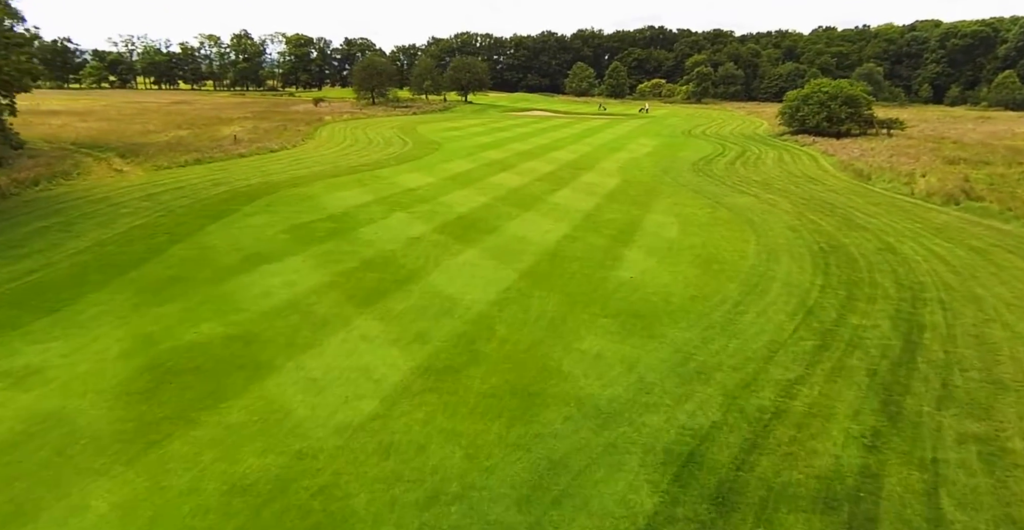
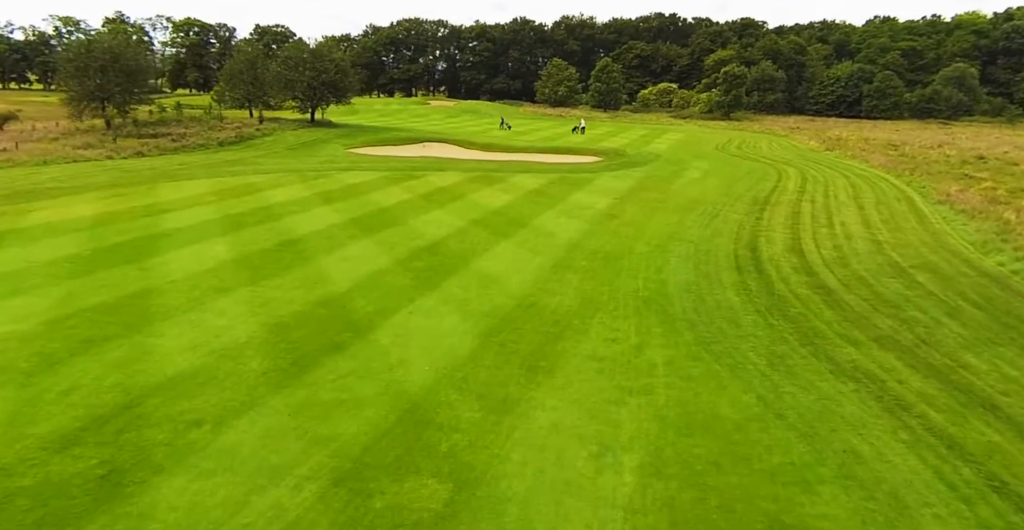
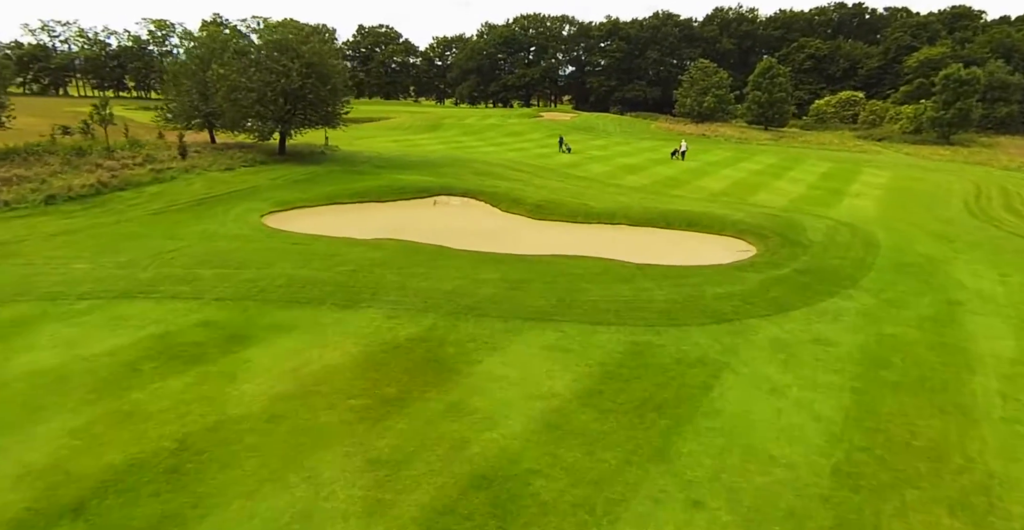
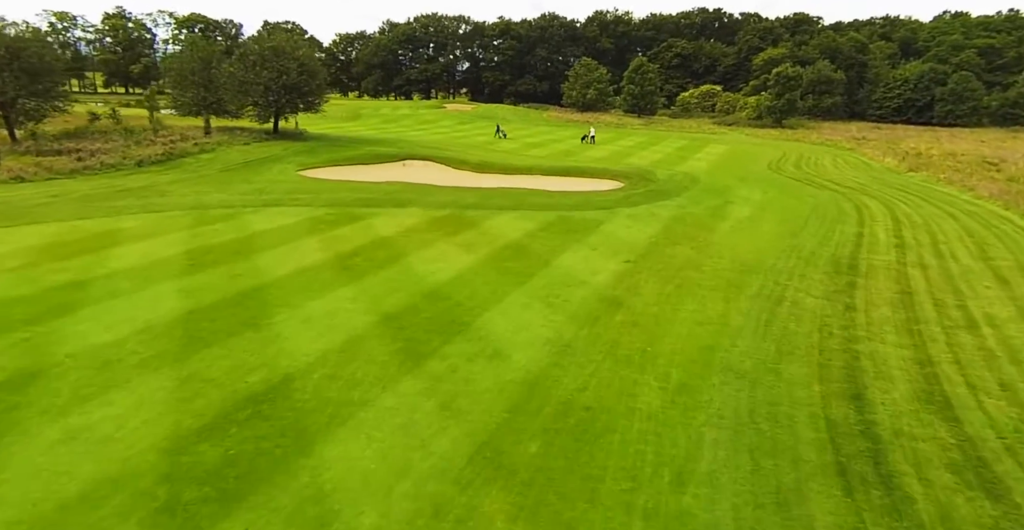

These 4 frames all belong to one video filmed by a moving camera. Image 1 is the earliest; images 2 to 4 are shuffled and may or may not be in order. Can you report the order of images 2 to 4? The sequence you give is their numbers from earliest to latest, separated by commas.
2, 4, 3
